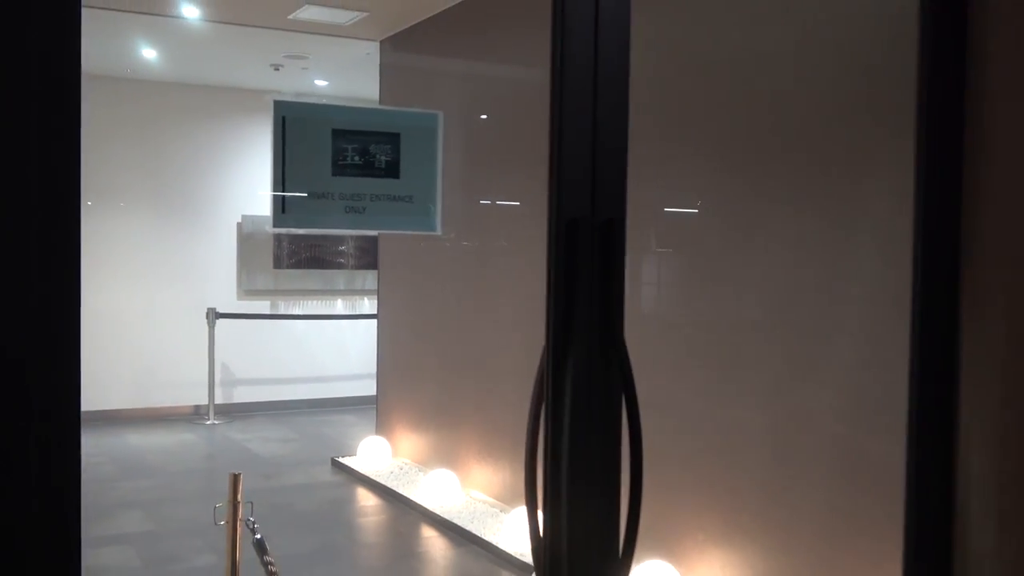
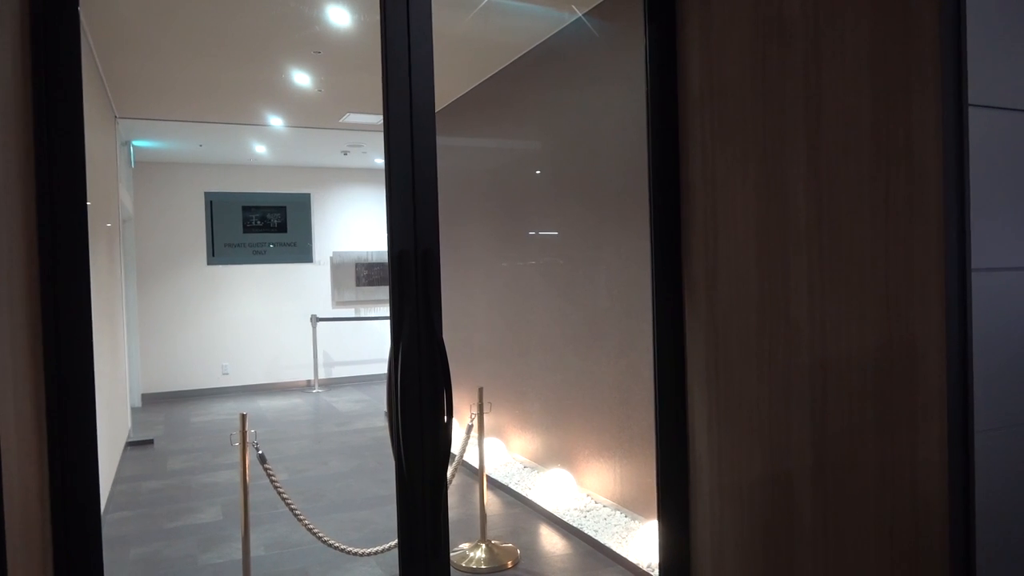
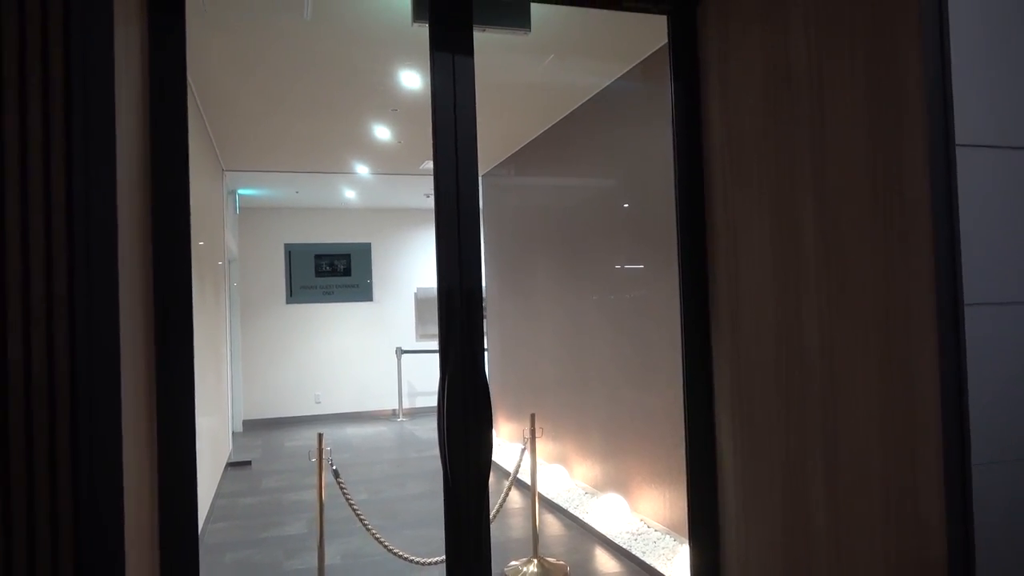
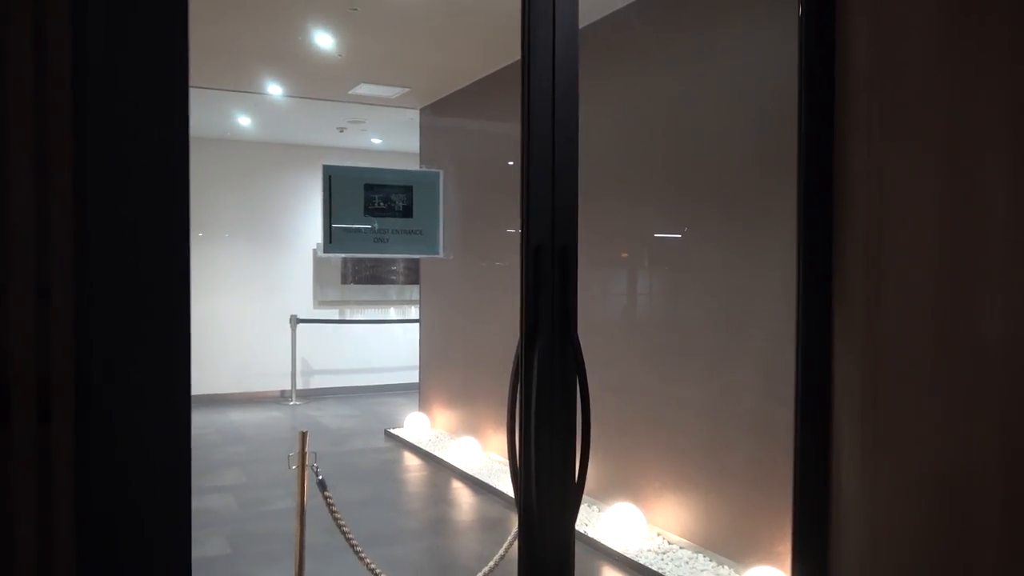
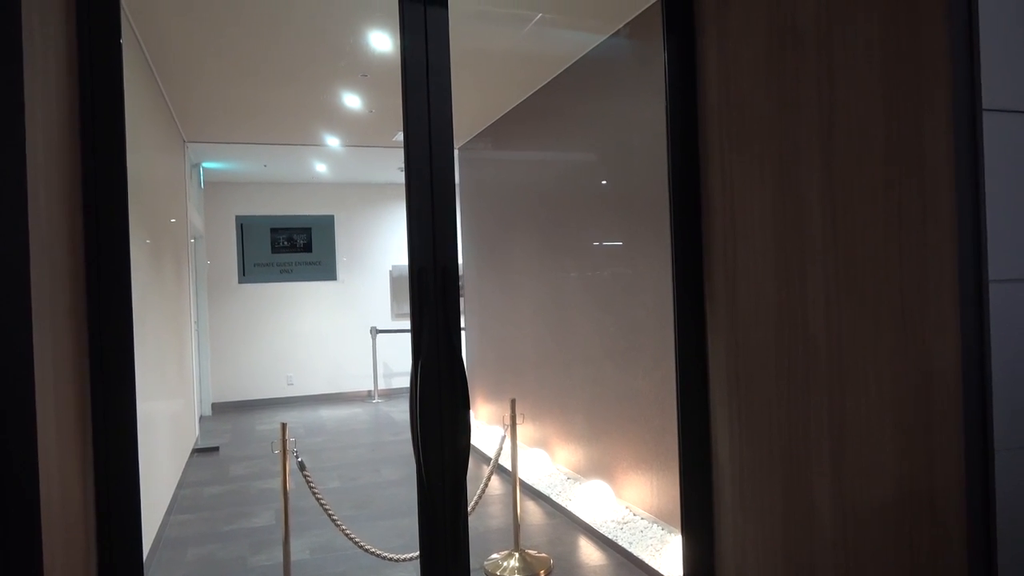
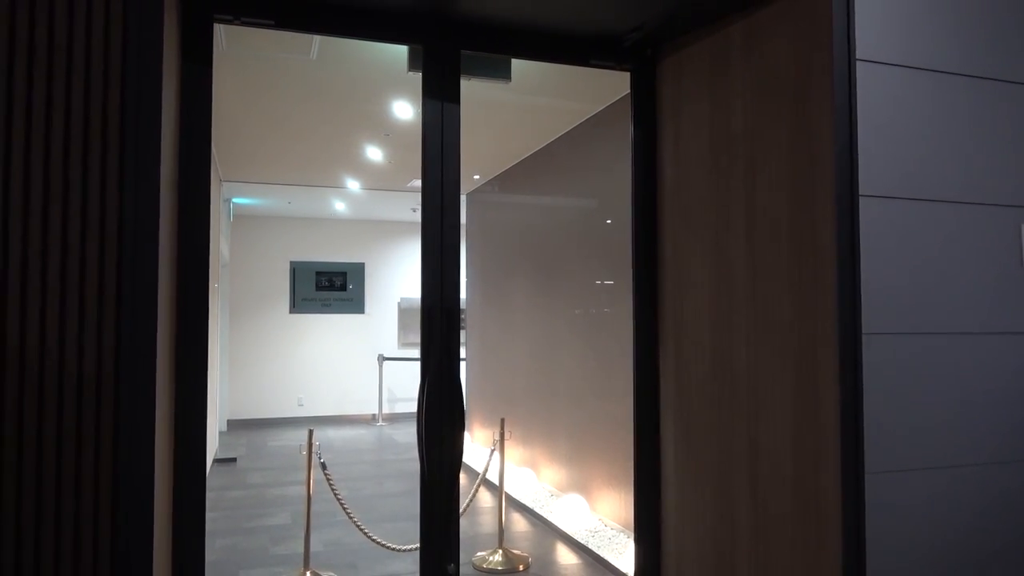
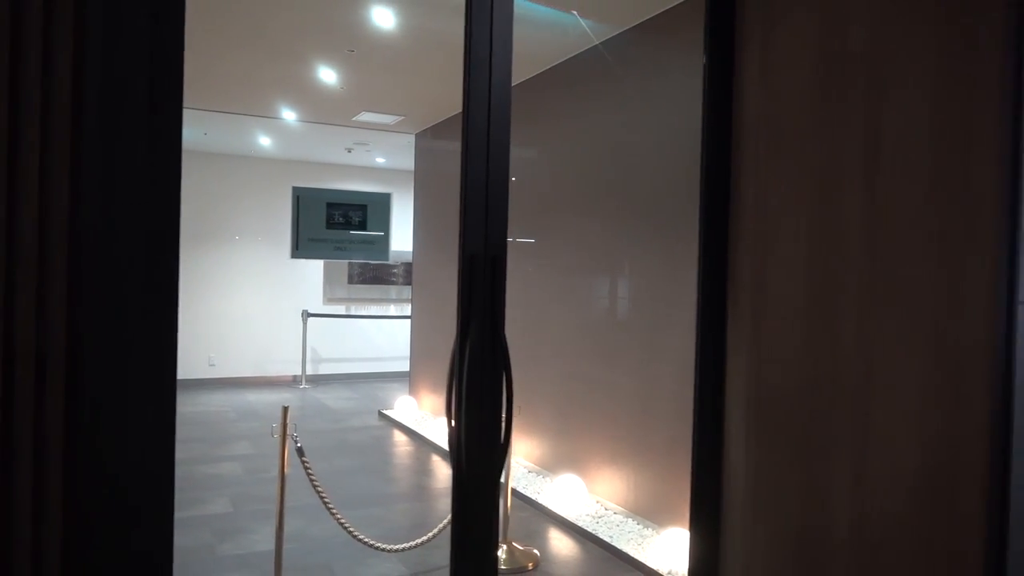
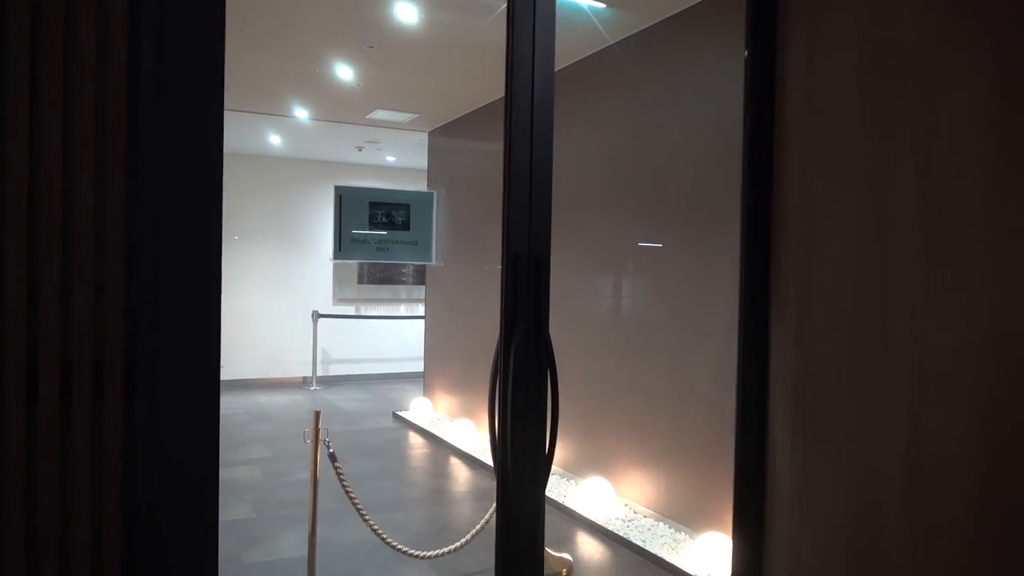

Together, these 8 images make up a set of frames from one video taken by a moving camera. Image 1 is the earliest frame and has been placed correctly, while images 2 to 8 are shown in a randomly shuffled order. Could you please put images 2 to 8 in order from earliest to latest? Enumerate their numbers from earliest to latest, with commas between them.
4, 8, 7, 2, 5, 3, 6
